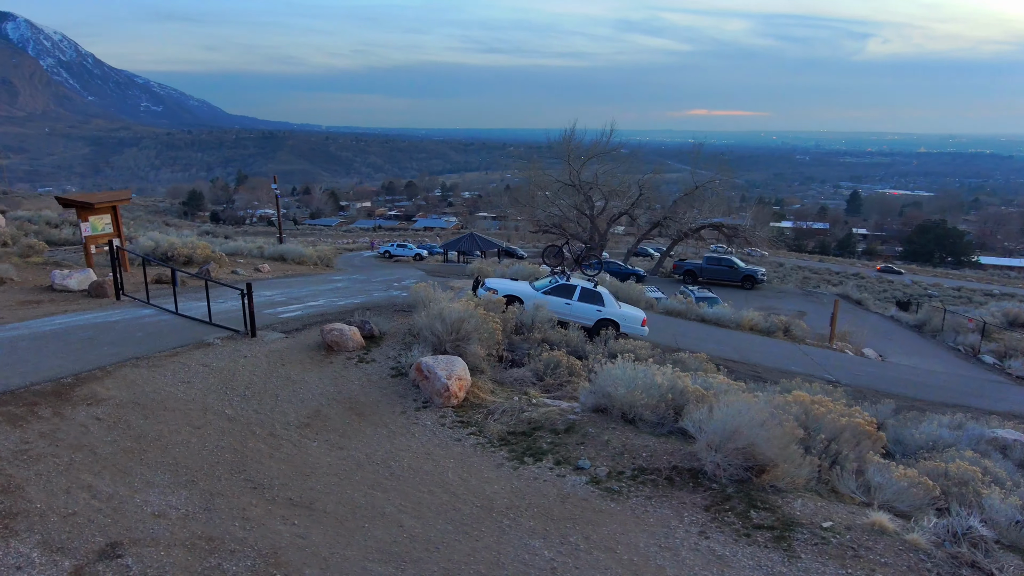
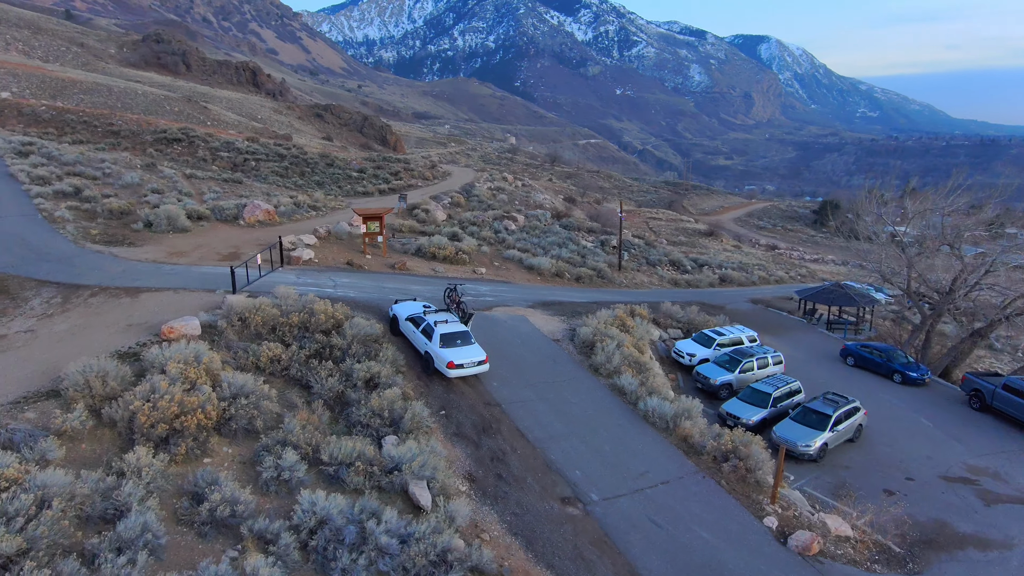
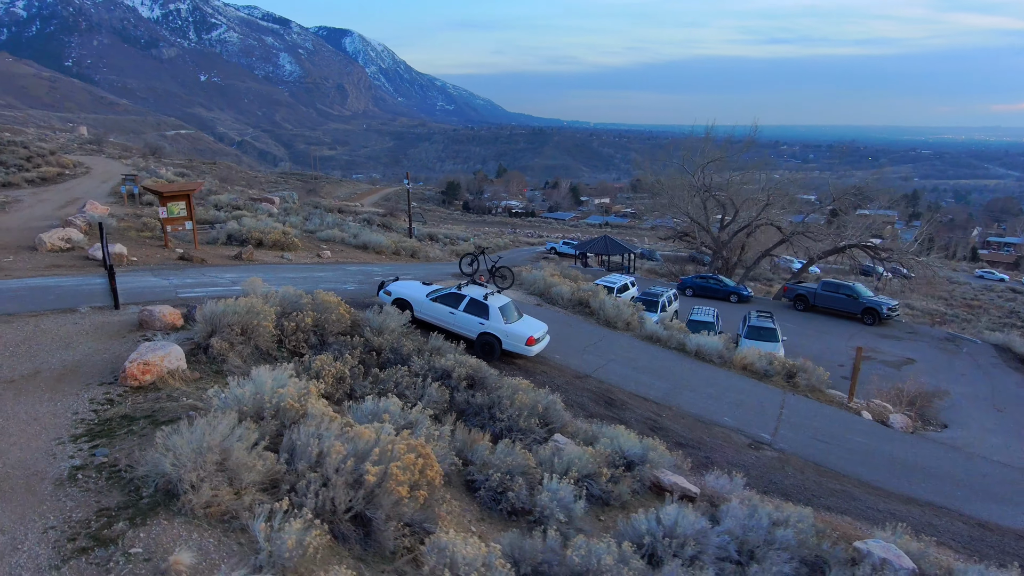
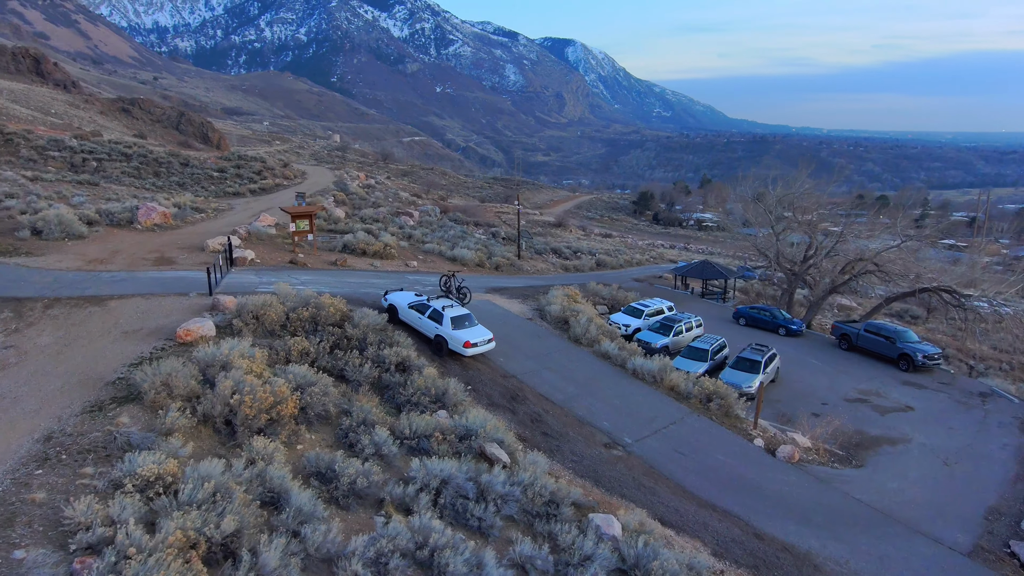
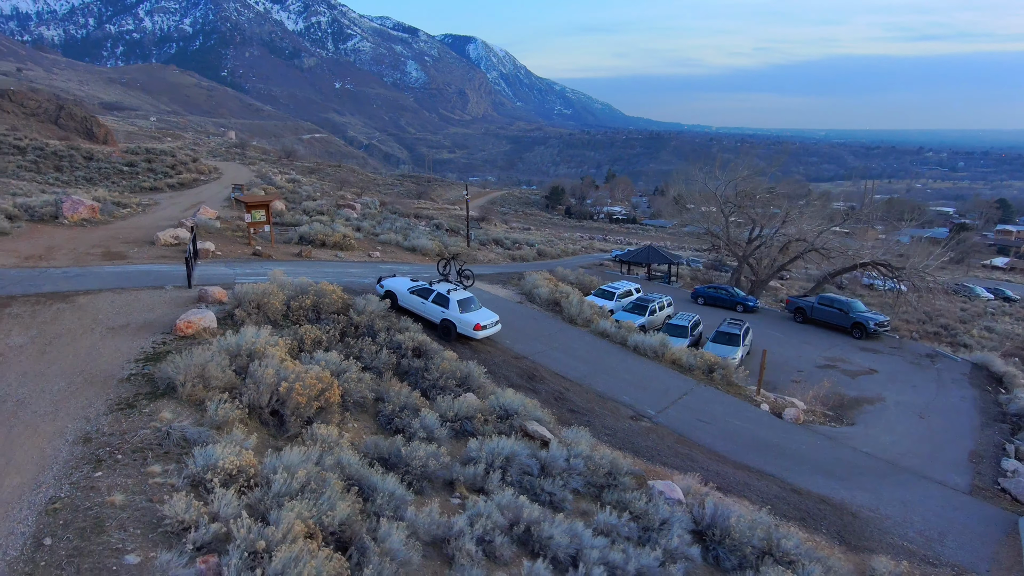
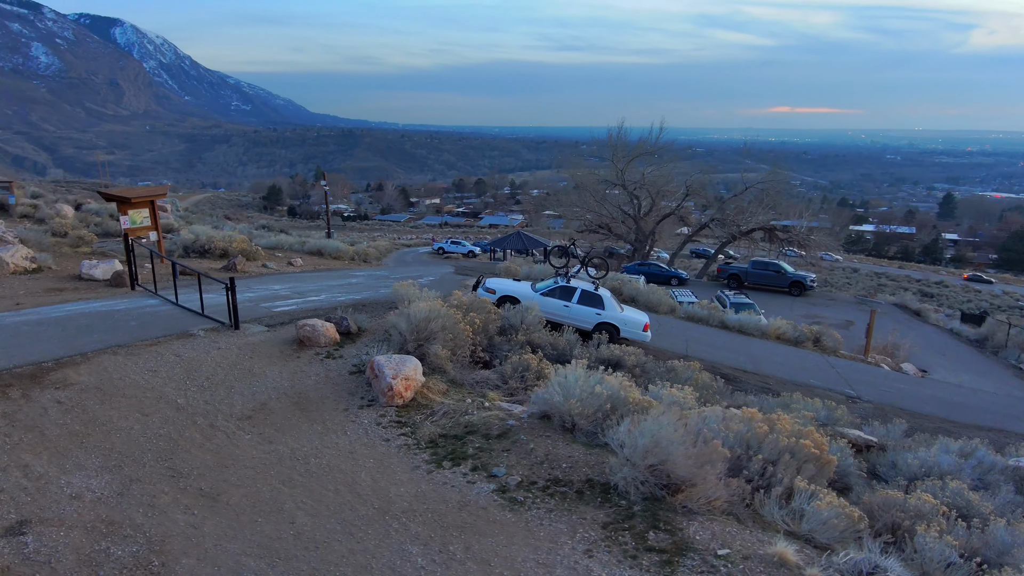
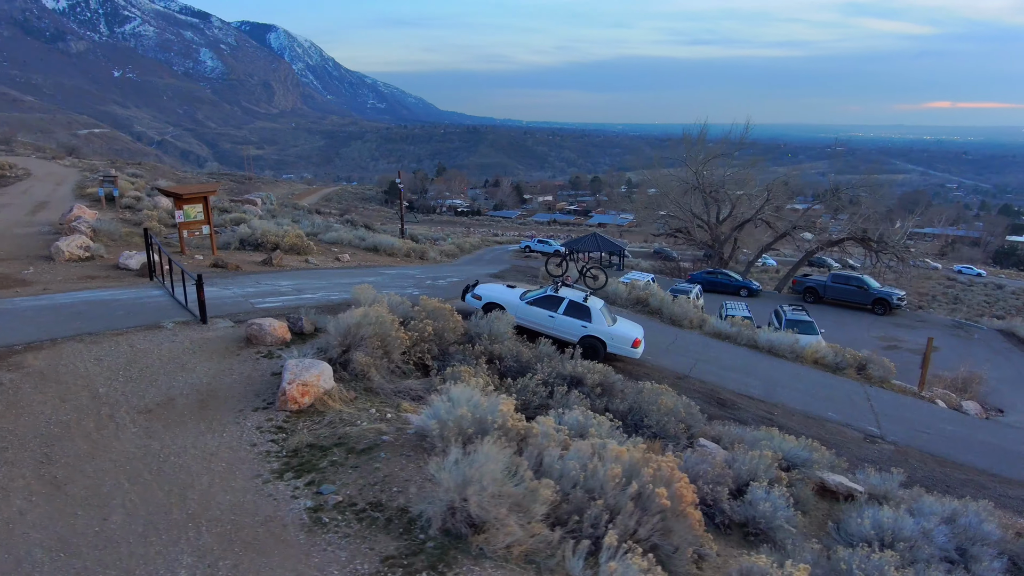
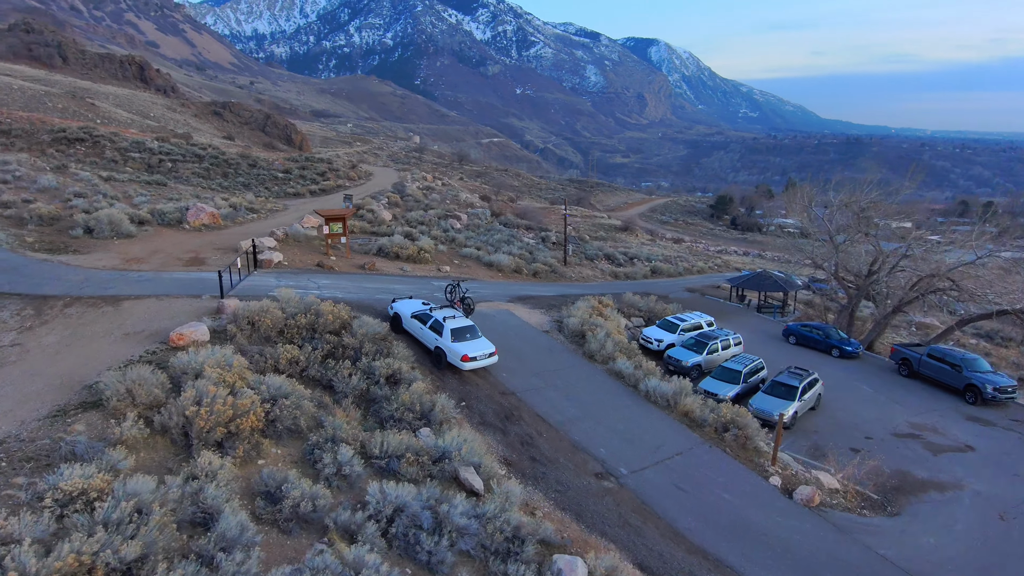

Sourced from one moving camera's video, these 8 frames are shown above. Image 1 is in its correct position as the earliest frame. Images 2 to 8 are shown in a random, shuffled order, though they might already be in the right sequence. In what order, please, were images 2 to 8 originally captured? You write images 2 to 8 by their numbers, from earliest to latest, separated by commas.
6, 7, 3, 5, 4, 8, 2
